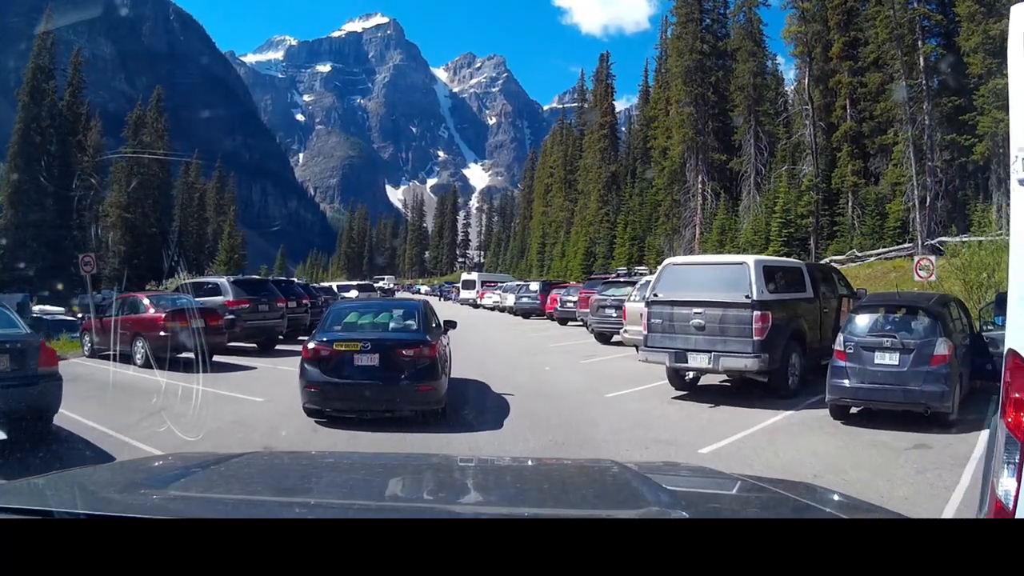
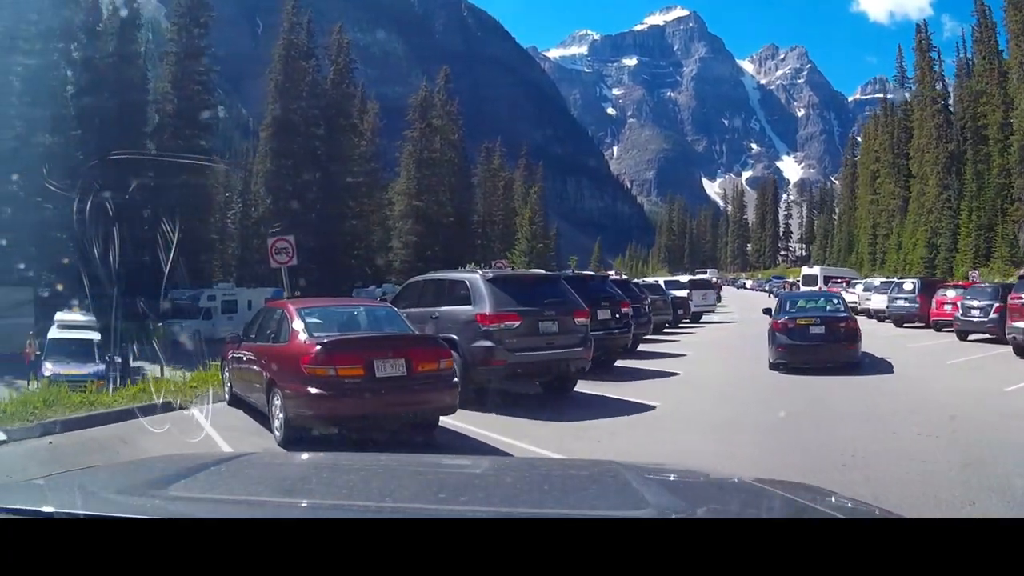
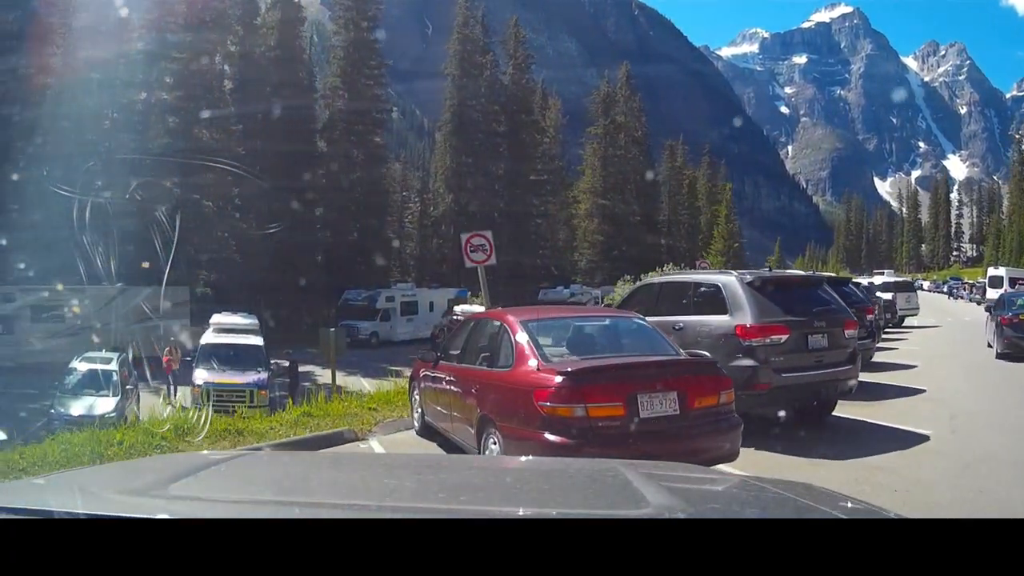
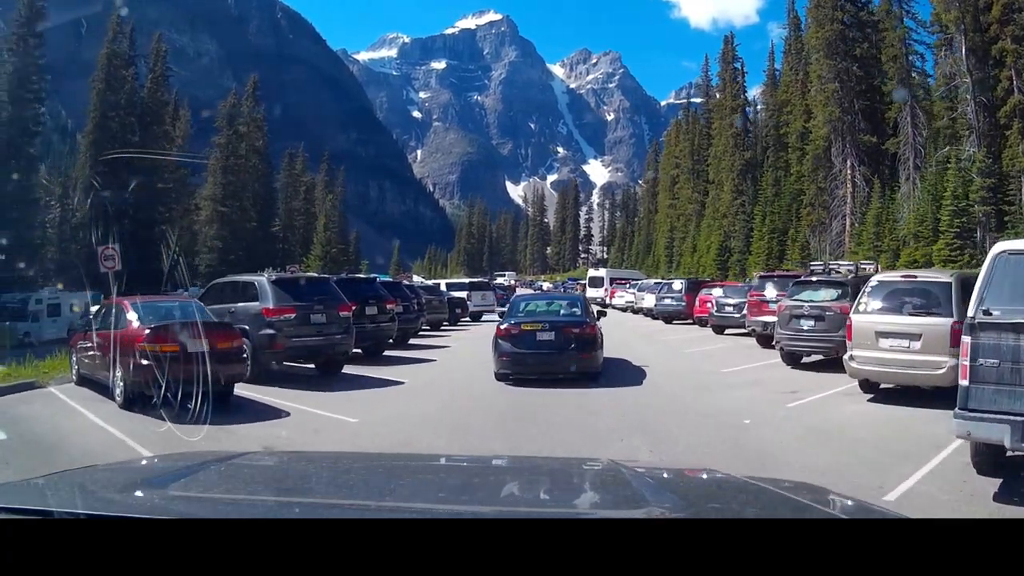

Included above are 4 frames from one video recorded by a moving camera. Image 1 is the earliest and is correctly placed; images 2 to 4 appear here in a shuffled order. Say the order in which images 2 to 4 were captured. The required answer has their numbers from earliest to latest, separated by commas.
4, 2, 3
